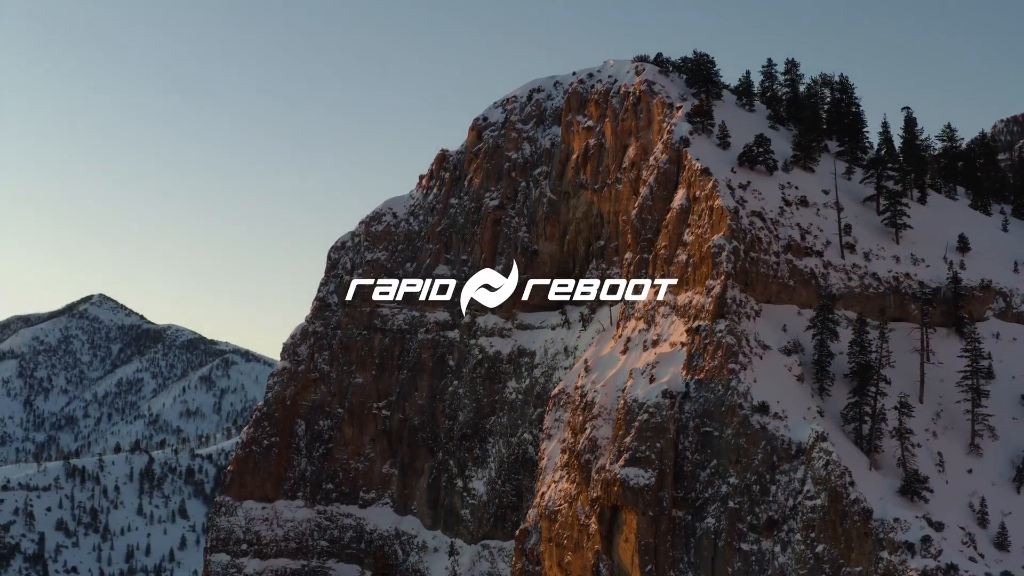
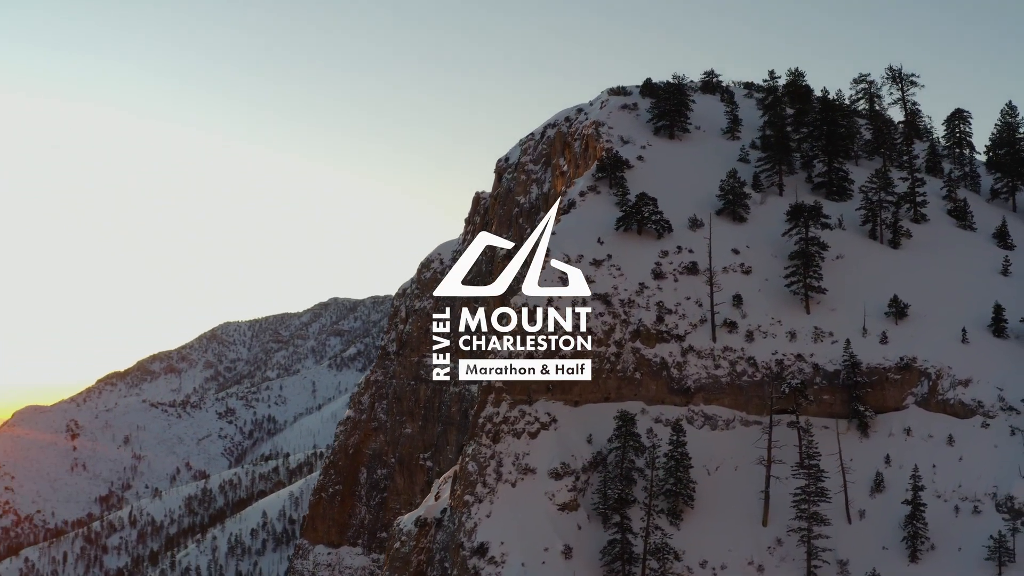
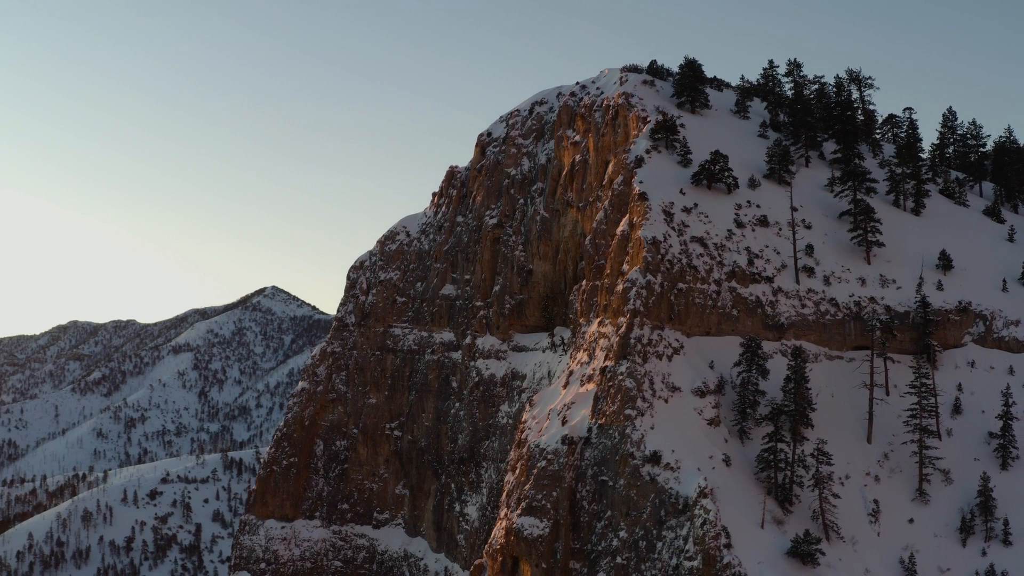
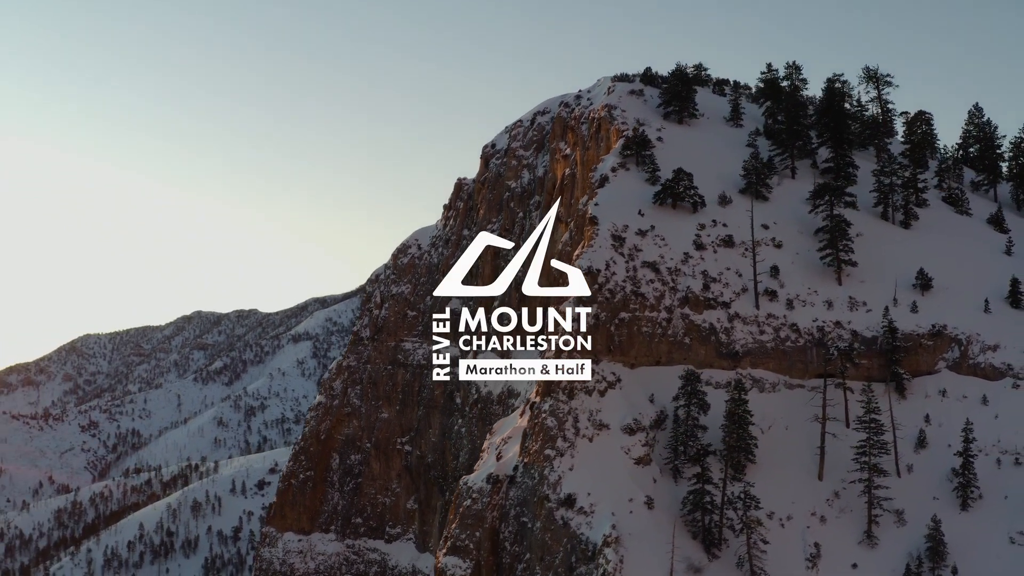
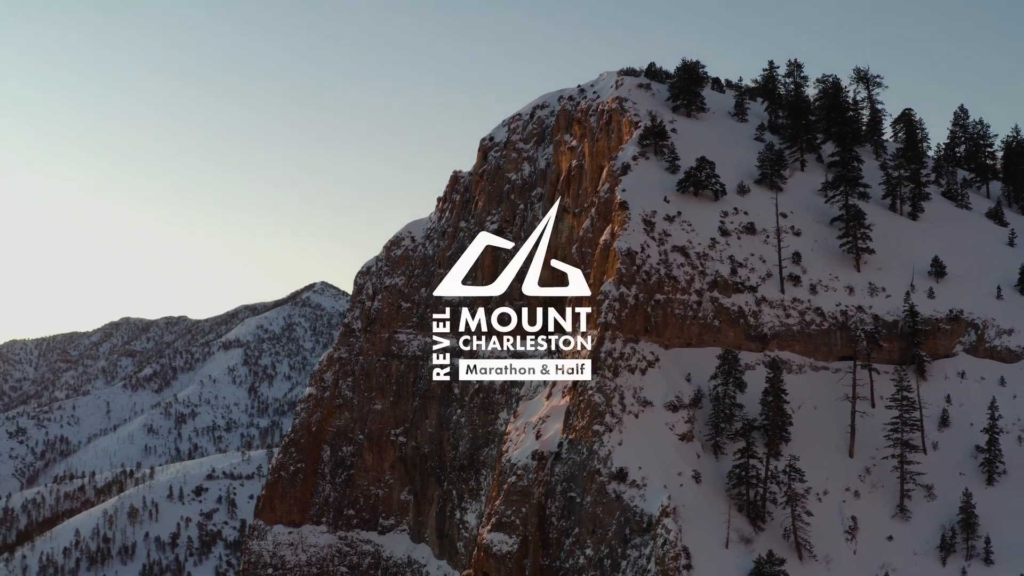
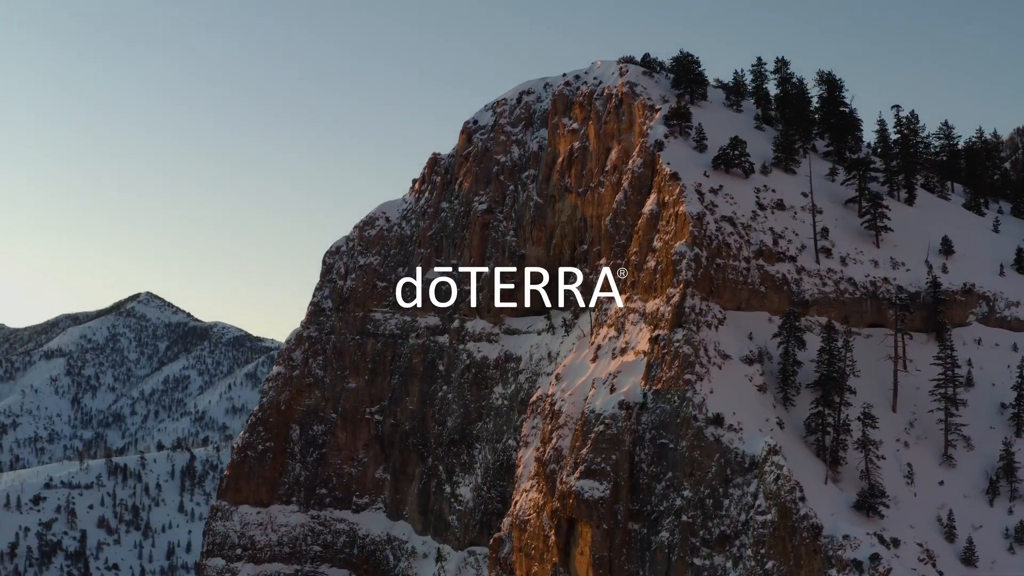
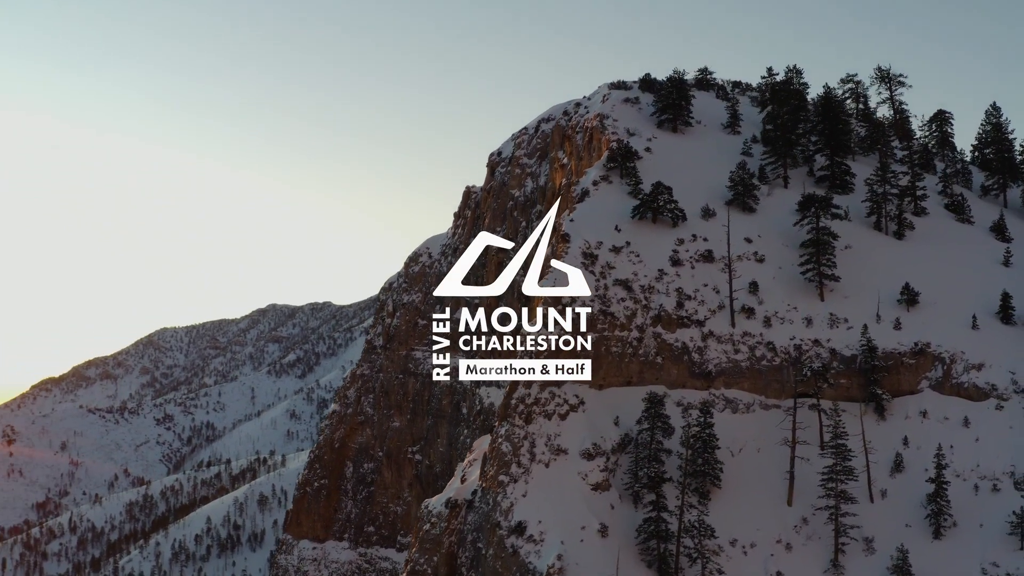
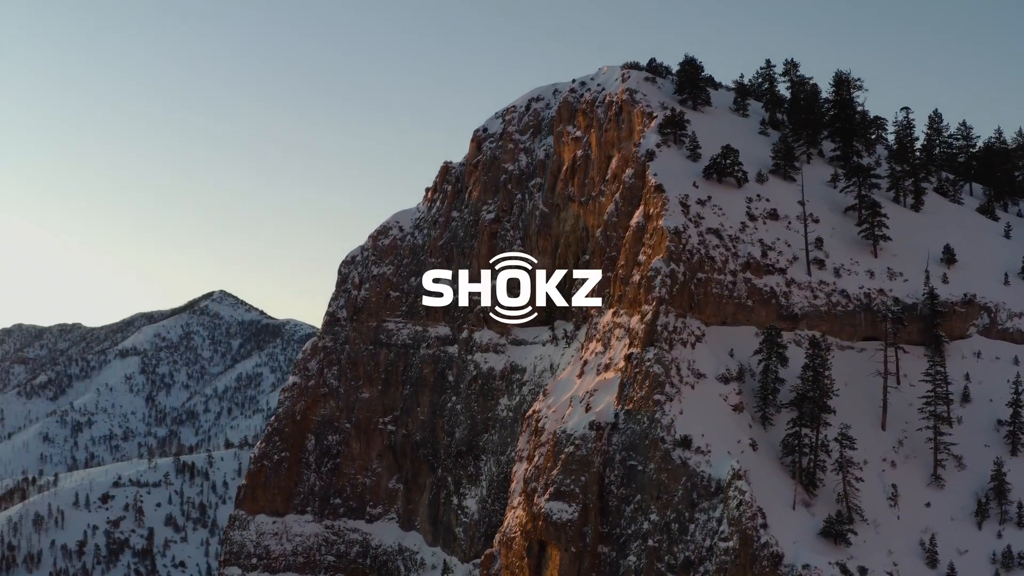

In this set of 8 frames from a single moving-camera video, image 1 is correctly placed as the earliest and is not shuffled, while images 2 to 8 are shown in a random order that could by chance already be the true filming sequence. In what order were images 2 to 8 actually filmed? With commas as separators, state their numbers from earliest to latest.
6, 8, 3, 5, 4, 7, 2
